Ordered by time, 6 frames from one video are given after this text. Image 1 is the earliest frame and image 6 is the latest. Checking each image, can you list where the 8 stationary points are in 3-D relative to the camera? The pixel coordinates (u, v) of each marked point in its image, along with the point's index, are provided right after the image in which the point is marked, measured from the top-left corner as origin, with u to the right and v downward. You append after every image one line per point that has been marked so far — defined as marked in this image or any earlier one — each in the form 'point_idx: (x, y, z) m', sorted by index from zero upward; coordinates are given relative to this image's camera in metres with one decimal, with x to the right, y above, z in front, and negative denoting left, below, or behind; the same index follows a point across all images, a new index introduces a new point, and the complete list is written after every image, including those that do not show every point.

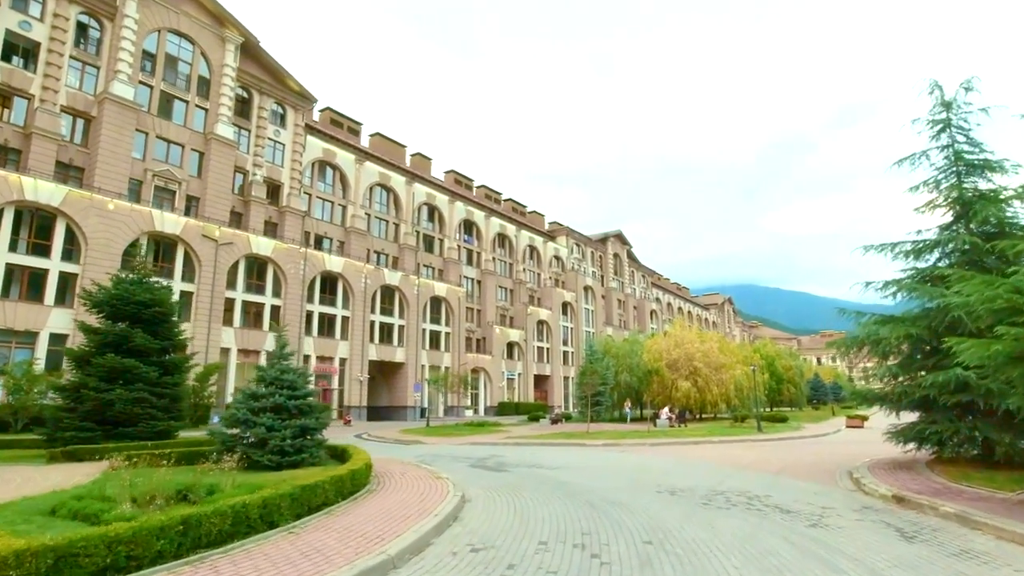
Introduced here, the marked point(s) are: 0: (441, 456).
0: (-2.5, -5.7, +19.9) m
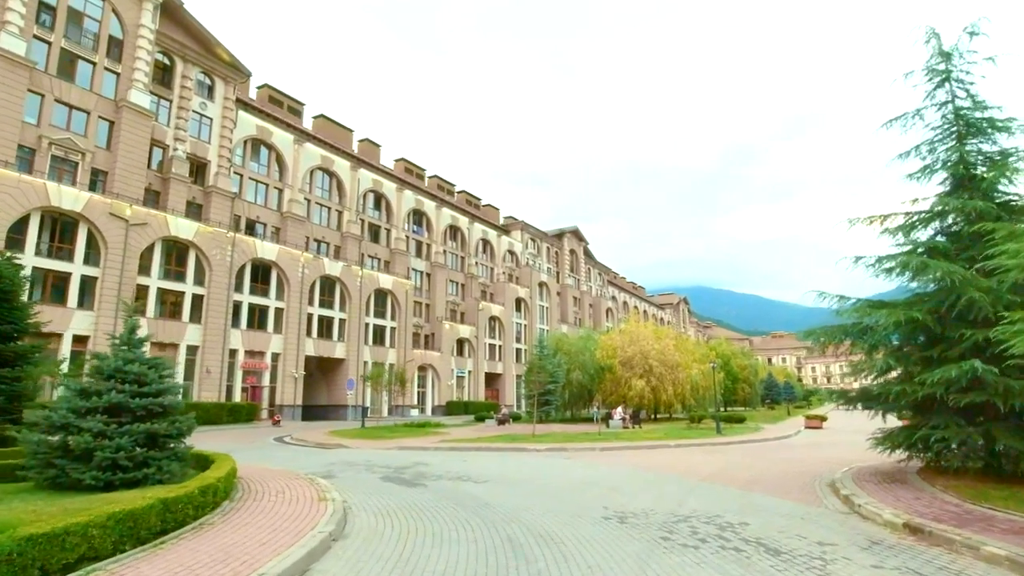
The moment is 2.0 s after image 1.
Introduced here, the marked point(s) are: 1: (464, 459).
0: (-4.6, -5.1, +16.8) m
1: (-1.6, -5.5, +18.7) m
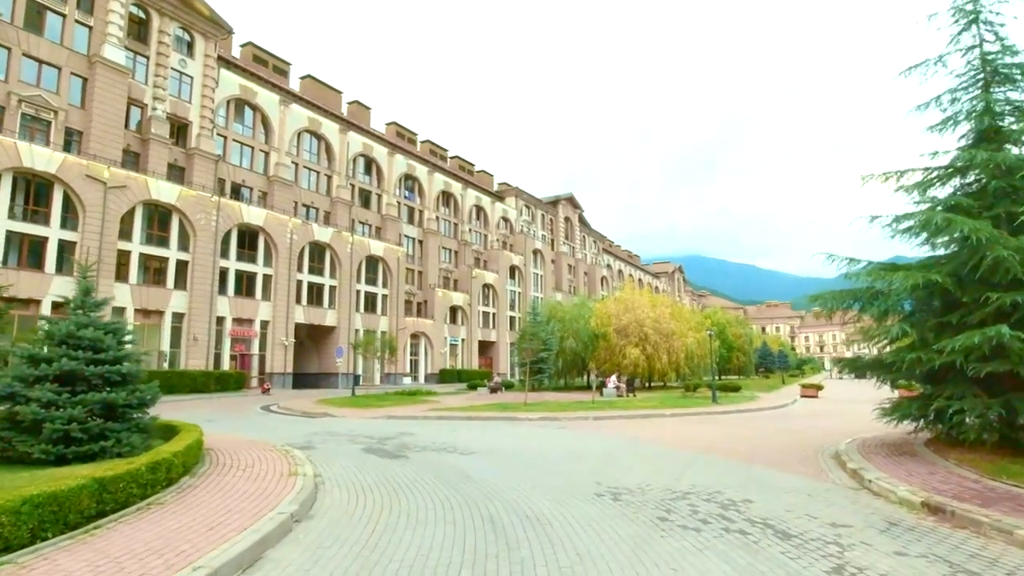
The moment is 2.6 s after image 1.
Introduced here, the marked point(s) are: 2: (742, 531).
0: (-4.9, -4.1, +16.2) m
1: (-1.9, -4.3, +18.1) m
2: (+2.5, -2.7, +6.5) m
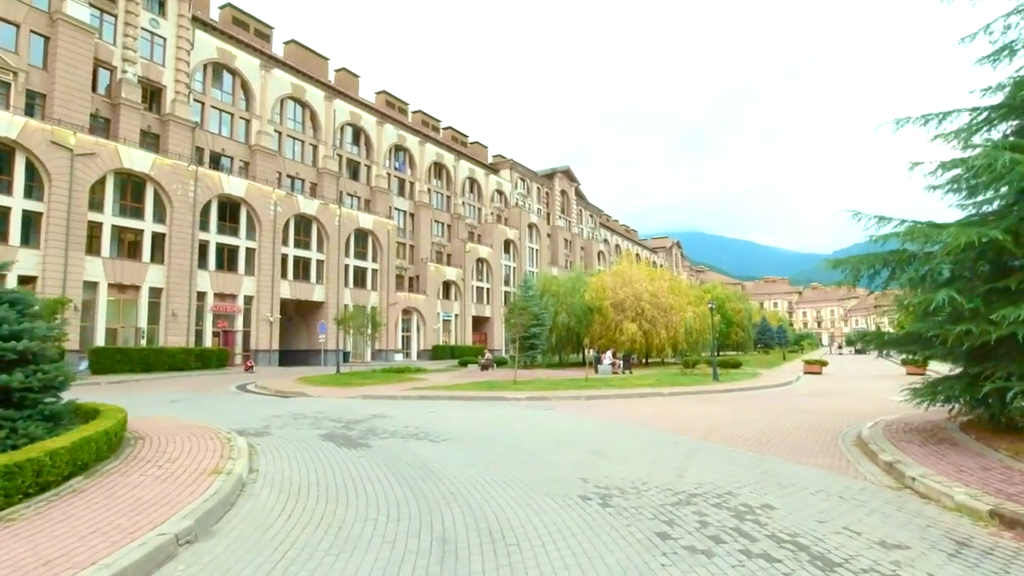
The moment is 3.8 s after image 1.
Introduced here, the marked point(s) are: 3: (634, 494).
0: (-5.3, -3.3, +14.7) m
1: (-2.3, -3.5, +16.5) m
2: (+2.2, -2.3, +4.9) m
3: (+1.5, -2.5, +7.0) m
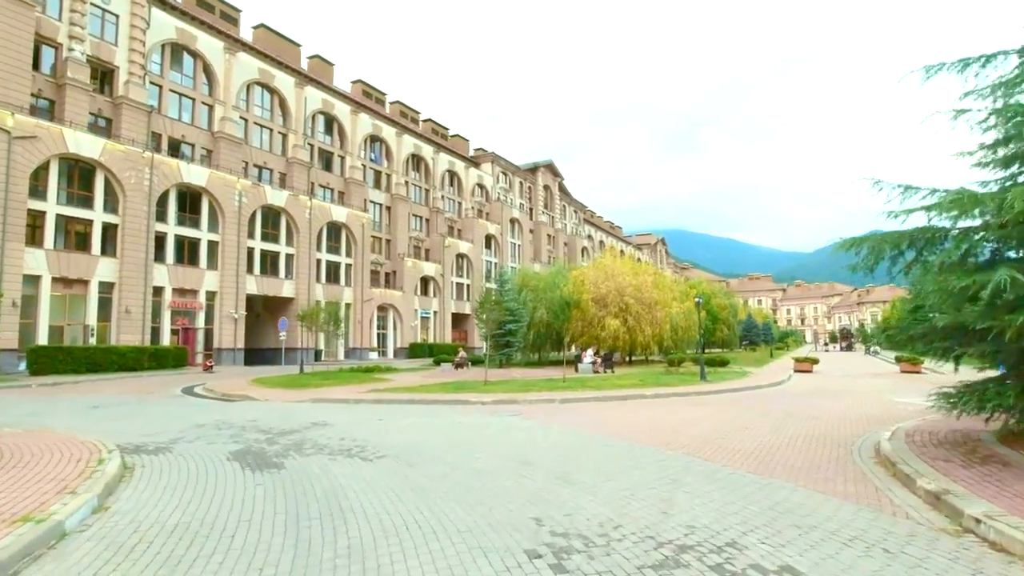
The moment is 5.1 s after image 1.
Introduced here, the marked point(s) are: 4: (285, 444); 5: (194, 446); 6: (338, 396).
0: (-6.2, -3.0, +12.5) m
1: (-3.2, -3.2, +14.5) m
2: (+1.5, -2.0, +3.0) m
3: (+0.8, -2.2, +5.1) m
4: (-4.2, -2.8, +10.8) m
5: (-5.7, -2.9, +10.5) m
6: (-5.6, -3.5, +19.1) m
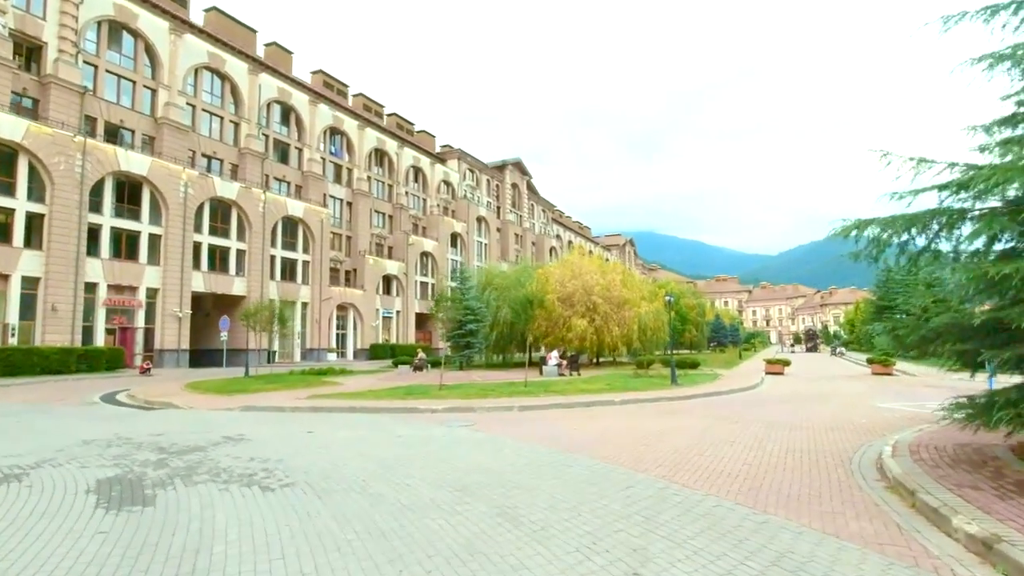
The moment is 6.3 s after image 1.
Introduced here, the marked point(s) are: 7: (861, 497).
0: (-7.1, -2.8, +10.5) m
1: (-4.3, -3.0, +12.6) m
2: (+1.0, -1.9, +1.4) m
3: (+0.2, -2.1, +3.4) m
4: (-5.1, -2.7, +8.8) m
5: (-6.6, -2.7, +8.5) m
6: (-7.0, -3.4, +17.0) m
7: (+4.0, -2.4, +6.8) m
